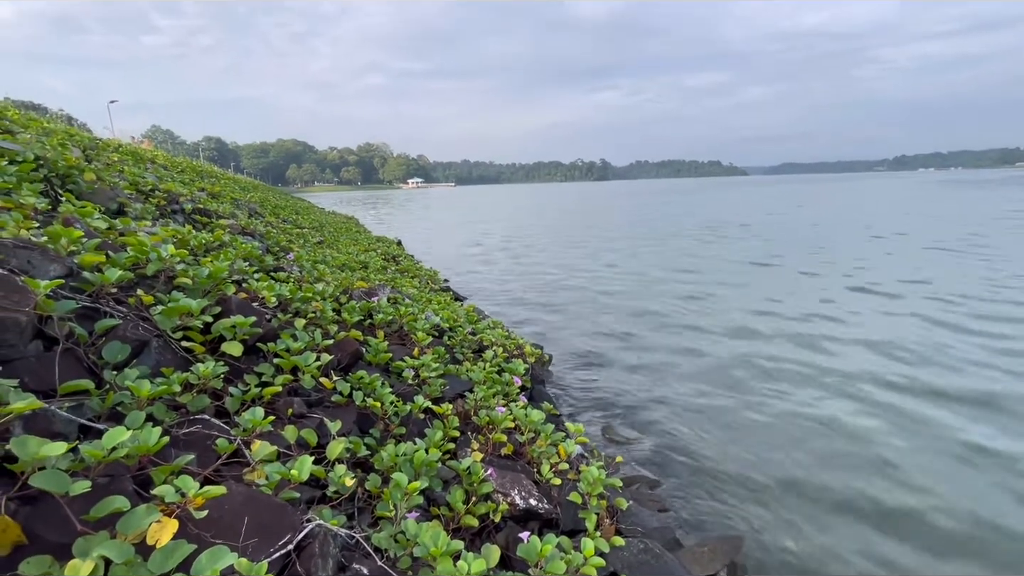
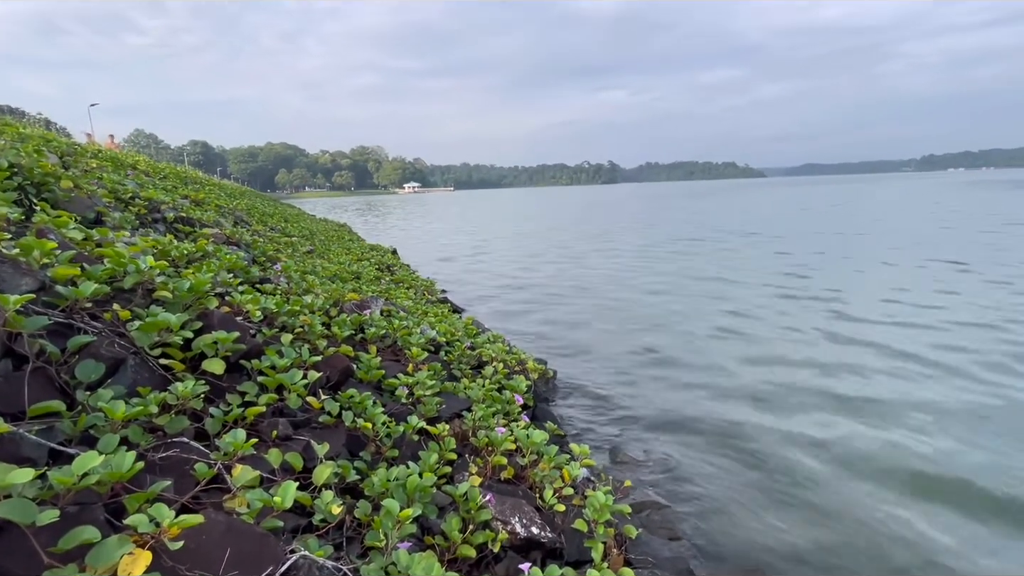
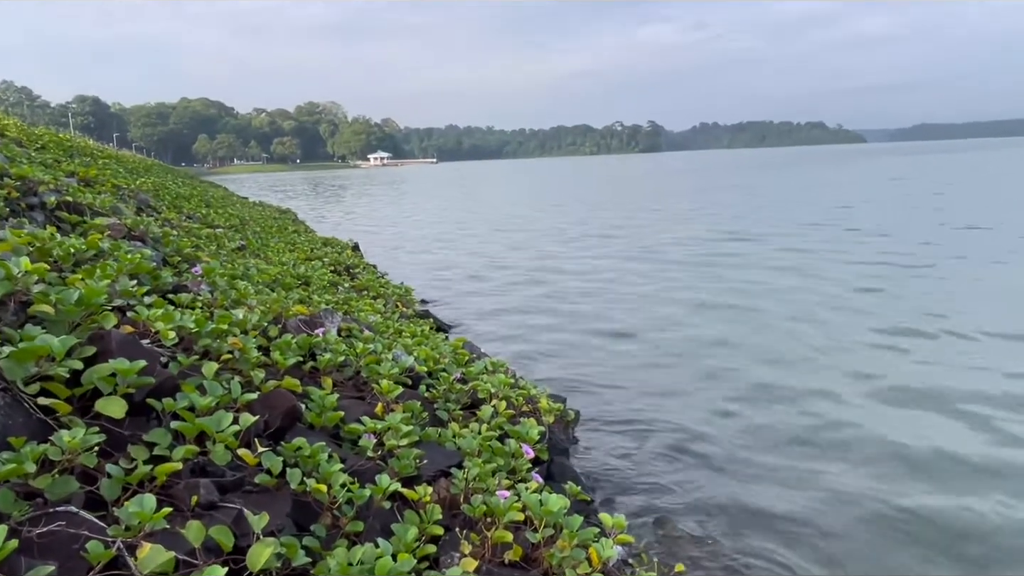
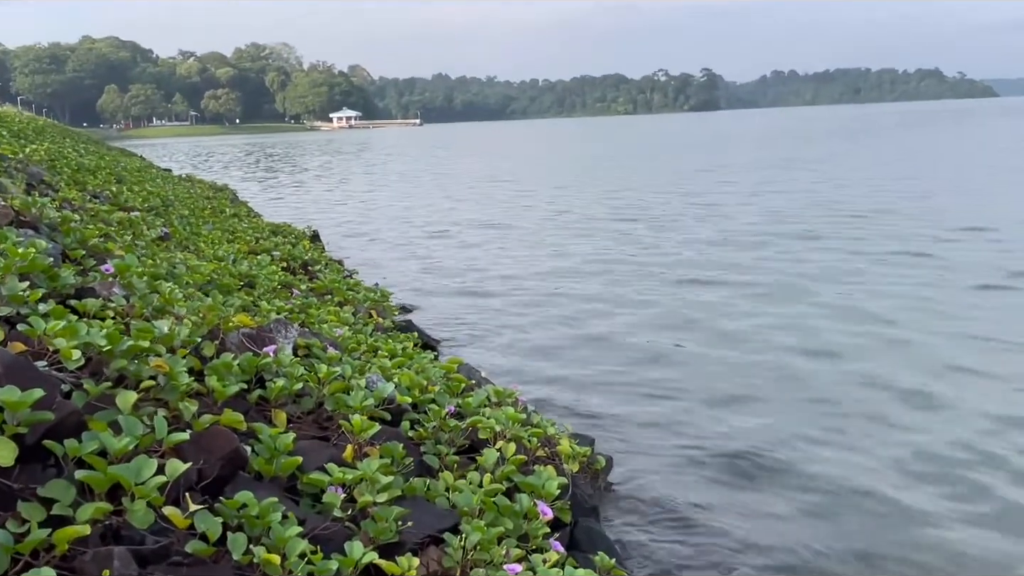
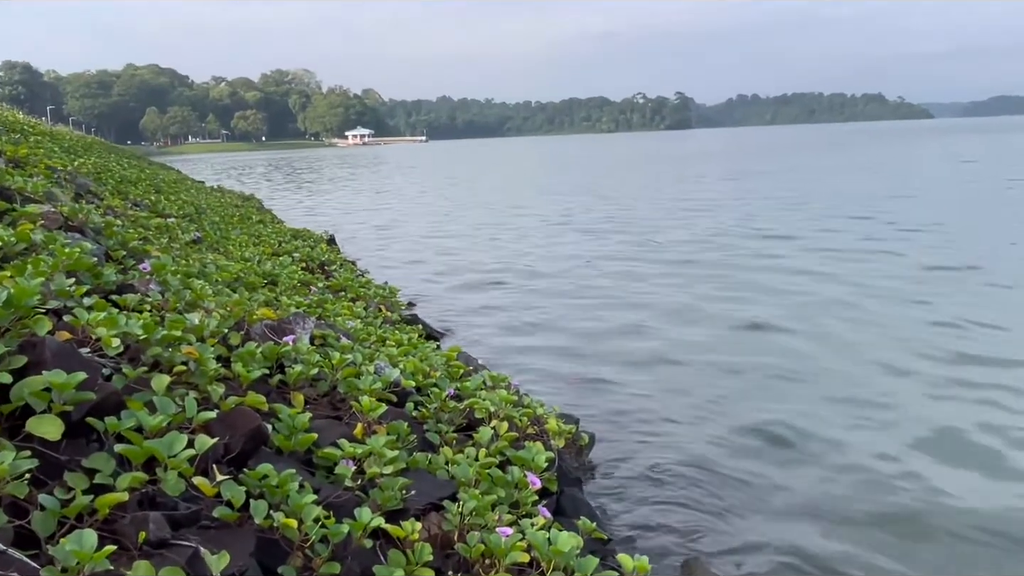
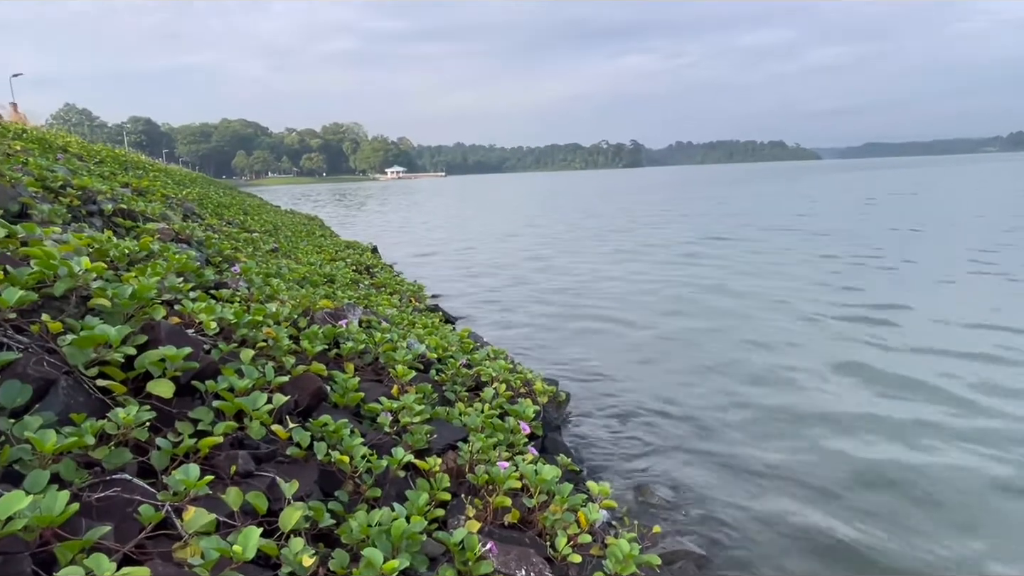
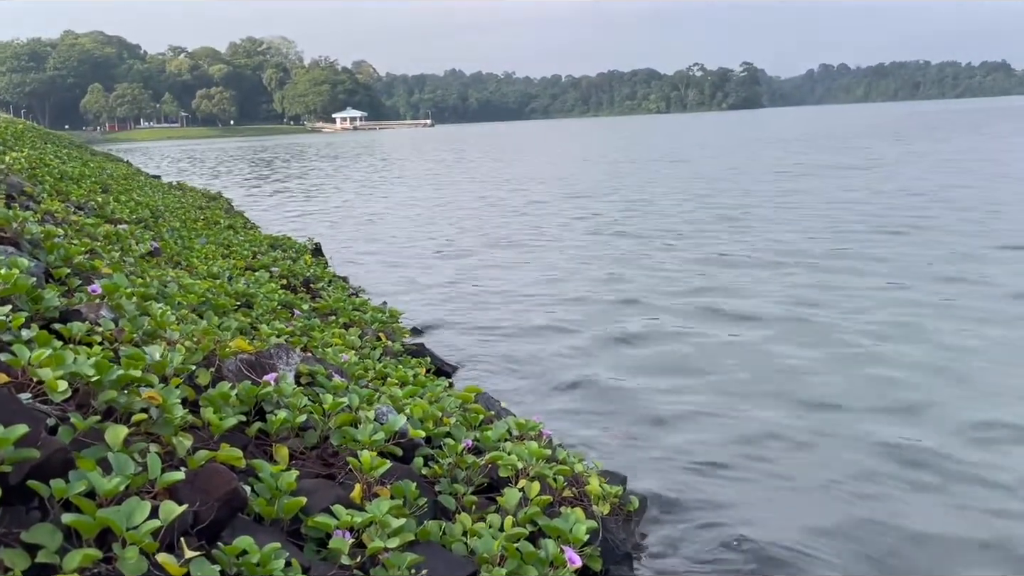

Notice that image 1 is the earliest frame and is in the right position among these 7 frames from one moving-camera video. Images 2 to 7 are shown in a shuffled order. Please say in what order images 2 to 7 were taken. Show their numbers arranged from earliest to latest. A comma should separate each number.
2, 6, 3, 5, 4, 7
